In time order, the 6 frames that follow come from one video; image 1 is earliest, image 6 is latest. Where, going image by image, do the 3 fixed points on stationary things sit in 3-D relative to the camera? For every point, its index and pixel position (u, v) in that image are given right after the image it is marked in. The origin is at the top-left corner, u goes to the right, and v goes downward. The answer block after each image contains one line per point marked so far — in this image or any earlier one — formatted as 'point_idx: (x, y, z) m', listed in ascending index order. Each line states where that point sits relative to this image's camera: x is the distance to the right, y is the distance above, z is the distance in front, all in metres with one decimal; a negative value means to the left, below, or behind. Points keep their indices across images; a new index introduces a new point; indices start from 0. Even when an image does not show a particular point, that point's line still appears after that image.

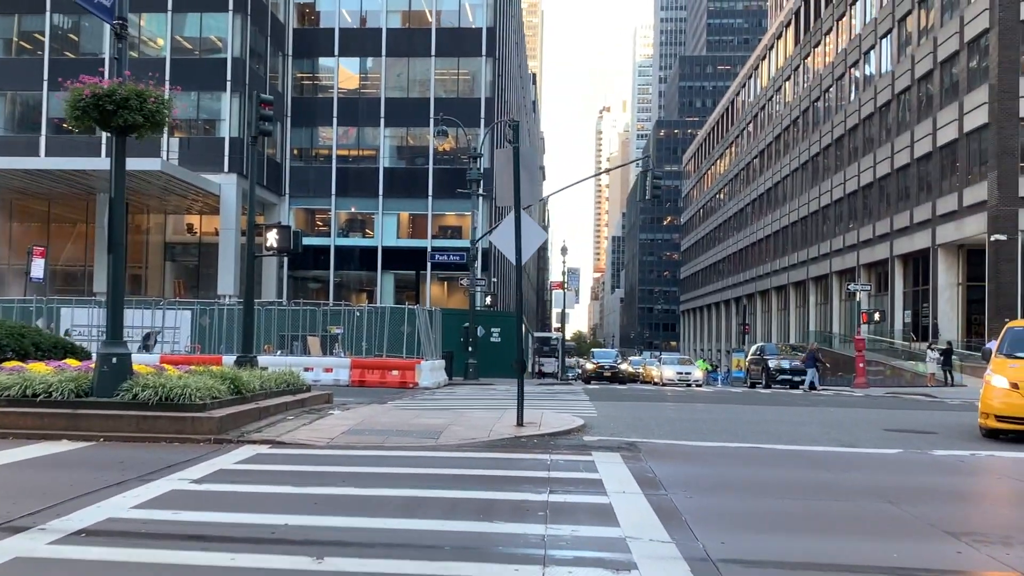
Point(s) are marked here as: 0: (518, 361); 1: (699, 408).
0: (+0.1, -1.1, +12.0) m
1: (+4.1, -2.7, +18.4) m
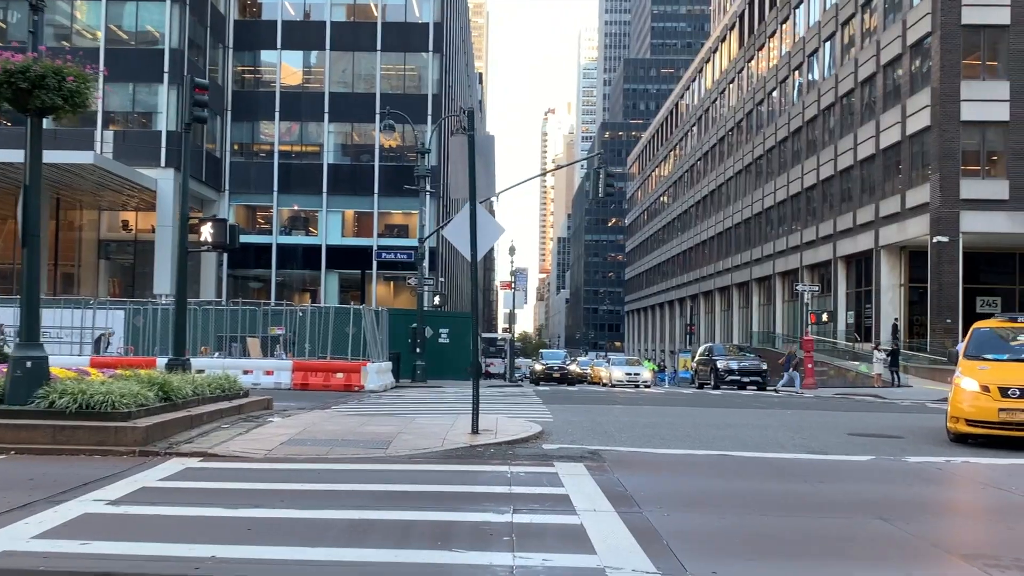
0: (-0.5, -1.1, +11.3) m
1: (+3.1, -2.7, +17.9) m
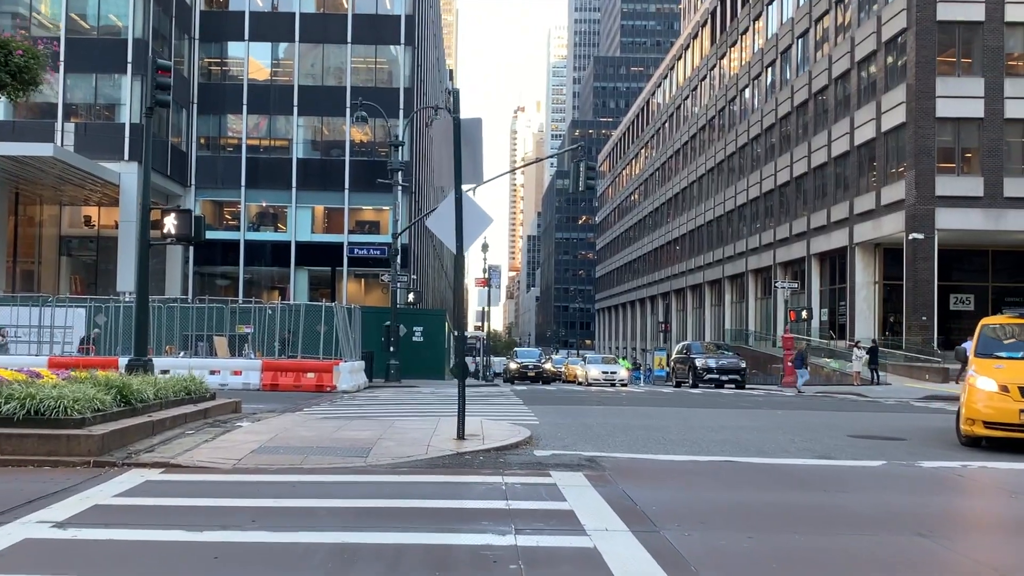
0: (-0.7, -1.0, +10.6) m
1: (+2.7, -2.6, +17.3) m
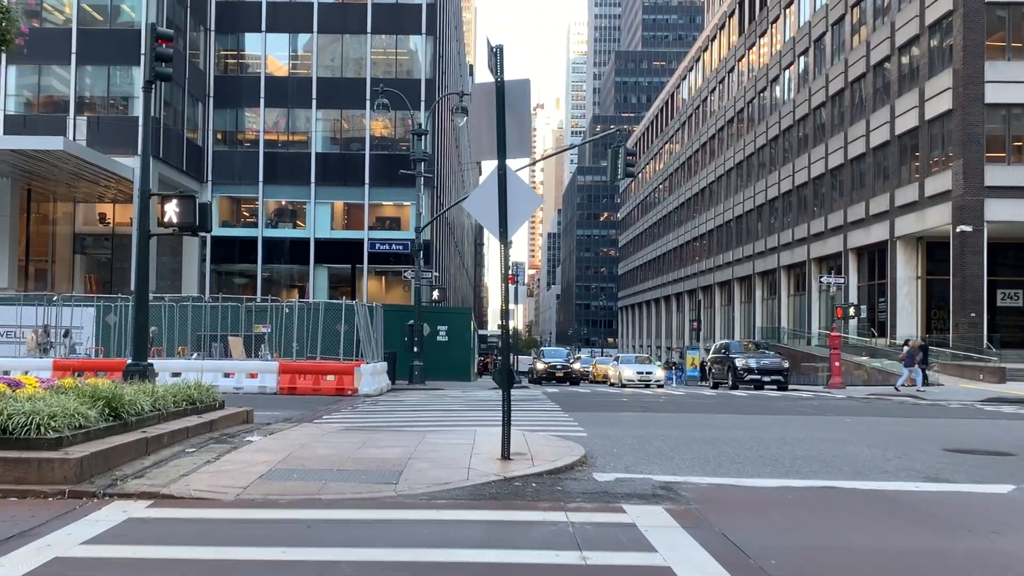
0: (-0.1, -0.9, +9.1) m
1: (+3.4, -2.5, +15.7) m
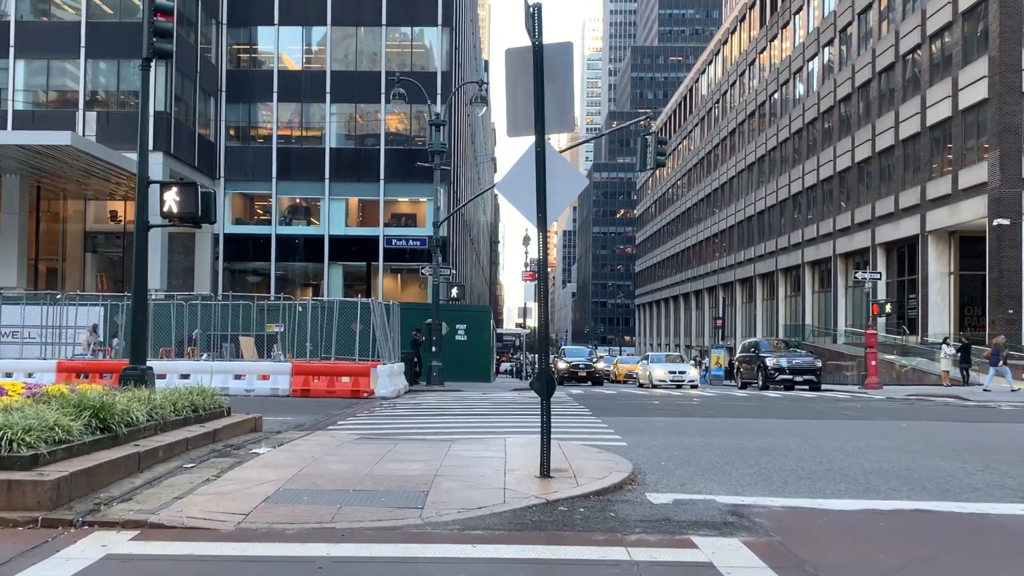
0: (+0.3, -0.9, +8.0) m
1: (+3.9, -2.4, +14.5) m
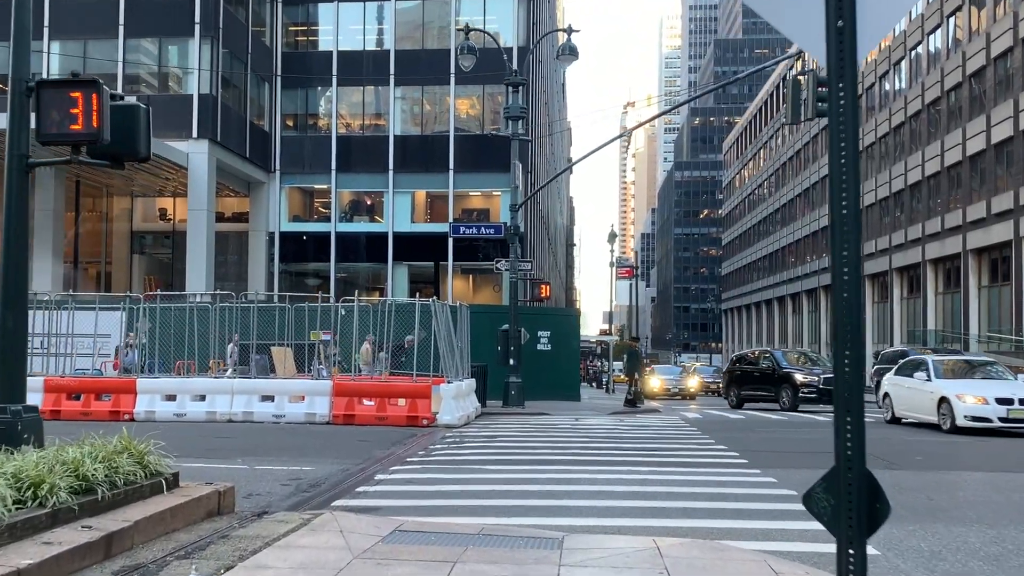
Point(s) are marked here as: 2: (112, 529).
0: (+1.1, -0.7, +3.0) m
1: (+5.3, -2.3, +9.2) m
2: (-2.6, -1.5, +5.2) m
